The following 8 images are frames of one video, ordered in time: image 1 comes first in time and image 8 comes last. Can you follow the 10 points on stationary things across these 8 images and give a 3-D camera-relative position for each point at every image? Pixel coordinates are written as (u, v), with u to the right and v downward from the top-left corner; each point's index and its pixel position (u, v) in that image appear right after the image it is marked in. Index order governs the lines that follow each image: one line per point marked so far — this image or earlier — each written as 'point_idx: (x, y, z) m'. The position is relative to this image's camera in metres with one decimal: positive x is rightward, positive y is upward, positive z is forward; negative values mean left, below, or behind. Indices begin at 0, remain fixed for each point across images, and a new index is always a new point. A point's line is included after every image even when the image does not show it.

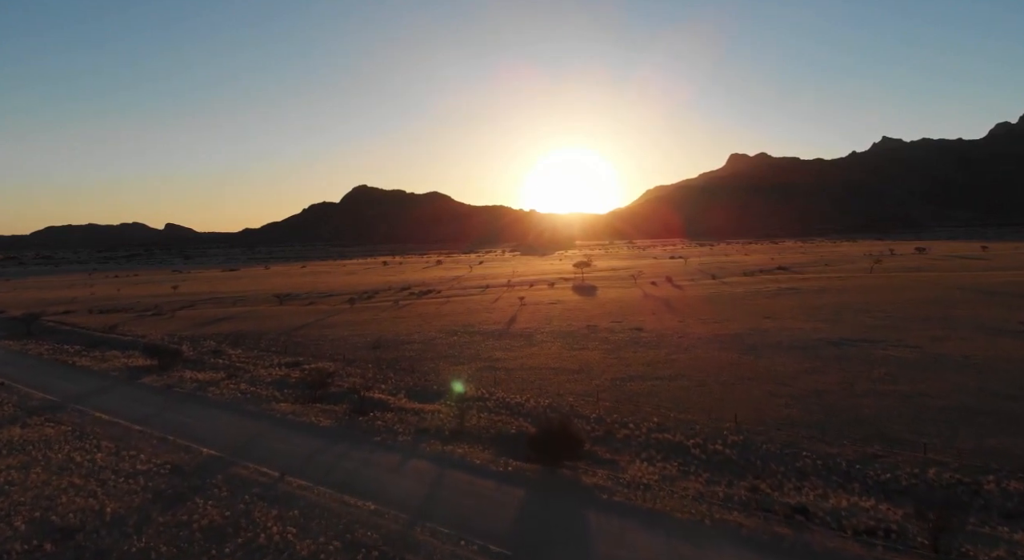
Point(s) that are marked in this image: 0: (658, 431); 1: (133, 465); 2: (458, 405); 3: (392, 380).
0: (+3.4, -3.5, +12.9) m
1: (-8.4, -4.1, +12.3) m
2: (-1.5, -3.4, +15.2) m
3: (-3.9, -3.2, +17.9) m
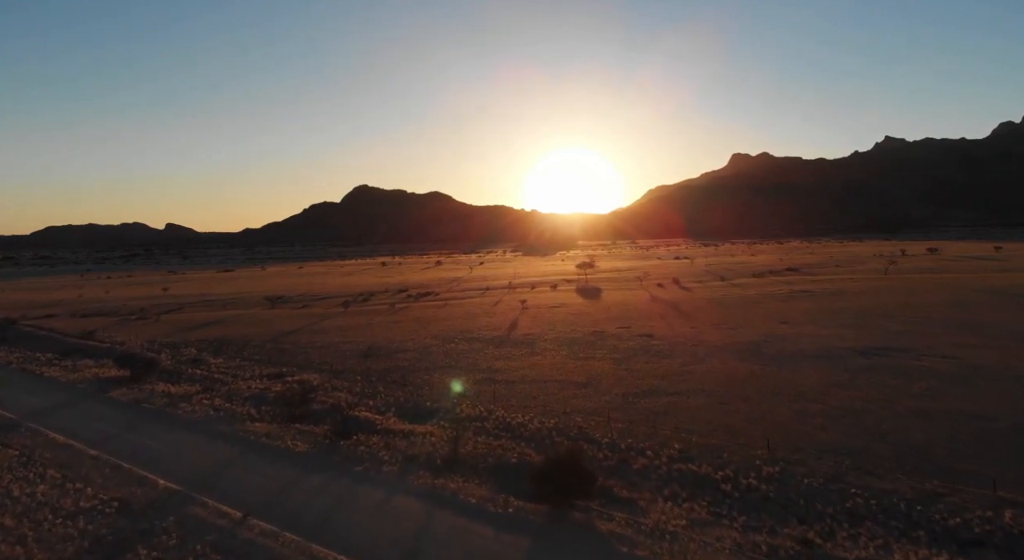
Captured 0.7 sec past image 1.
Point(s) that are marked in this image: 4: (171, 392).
0: (+3.4, -3.7, +11.3) m
1: (-8.4, -4.3, +10.7) m
2: (-1.5, -3.5, +13.5) m
3: (-3.9, -3.4, +16.3) m
4: (-10.8, -3.6, +17.7) m
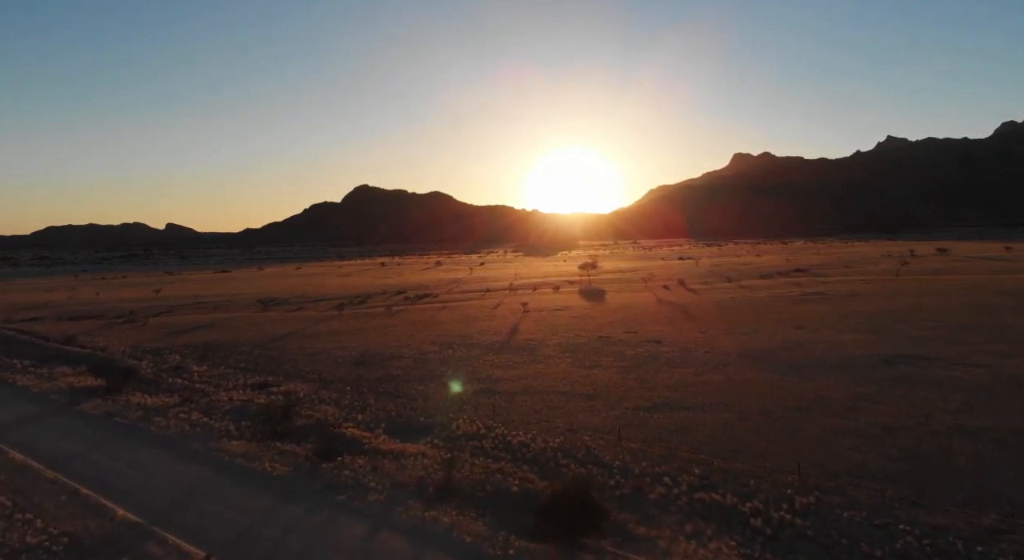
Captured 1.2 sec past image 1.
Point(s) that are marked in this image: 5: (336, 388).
0: (+3.4, -3.8, +10.1) m
1: (-8.4, -4.4, +9.5) m
2: (-1.4, -3.7, +12.3) m
3: (-3.8, -3.5, +15.1) m
4: (-10.8, -3.7, +16.5) m
5: (-5.4, -3.3, +17.3) m
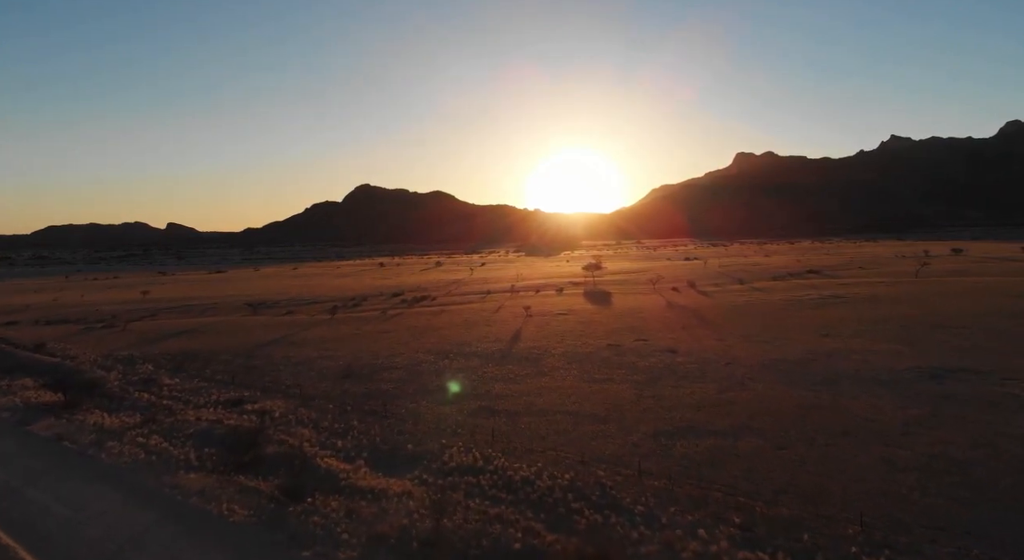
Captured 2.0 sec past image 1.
0: (+3.4, -3.9, +8.2) m
1: (-8.3, -4.5, +7.7) m
2: (-1.4, -3.8, +10.5) m
3: (-3.8, -3.6, +13.3) m
4: (-10.7, -3.8, +14.7) m
5: (-5.4, -3.5, +15.5) m
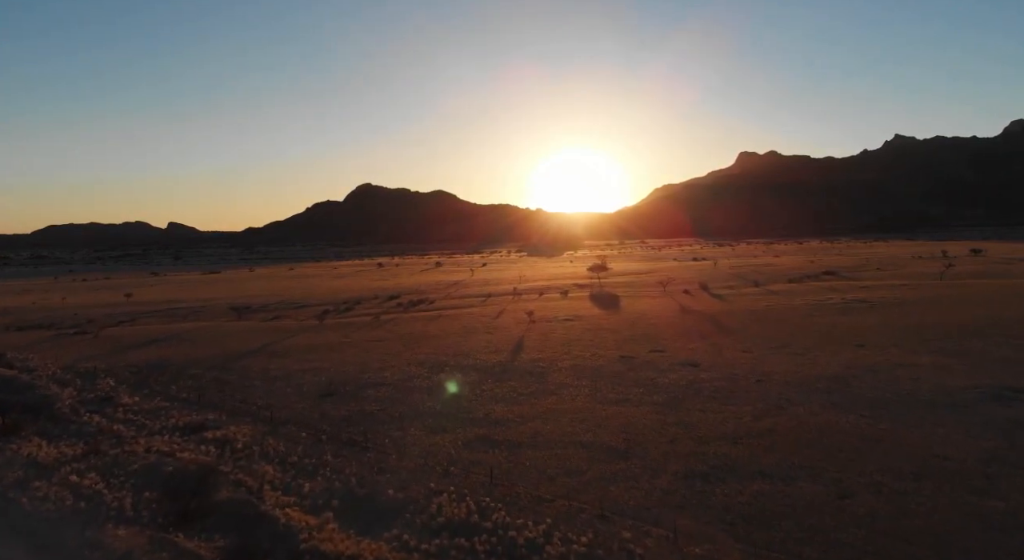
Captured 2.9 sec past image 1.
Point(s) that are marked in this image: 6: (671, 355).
0: (+3.5, -4.1, +6.1) m
1: (-8.3, -4.7, +5.6) m
2: (-1.4, -4.0, +8.4) m
3: (-3.7, -3.8, +11.1) m
4: (-10.7, -4.0, +12.6) m
5: (-5.3, -3.7, +13.3) m
6: (+5.6, -2.6, +19.7) m
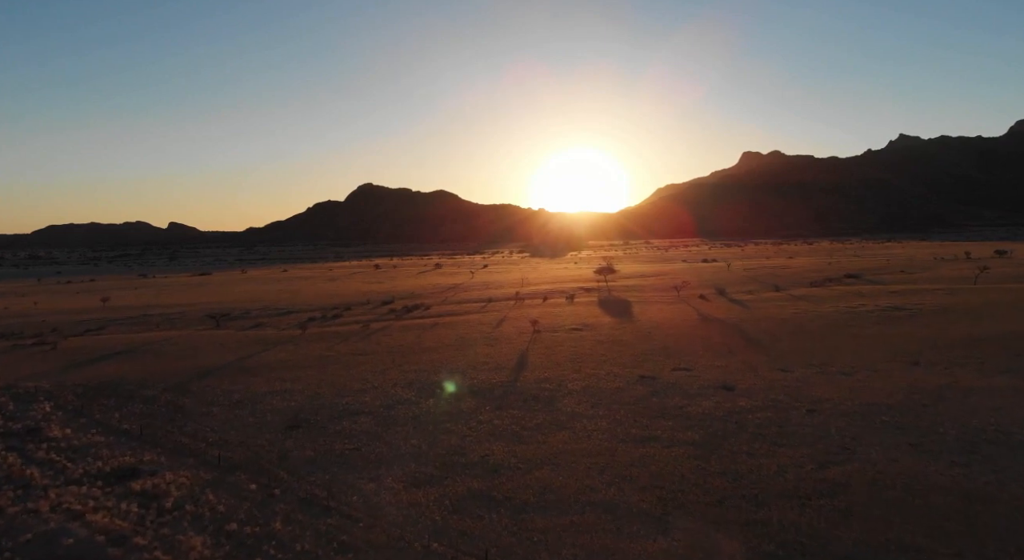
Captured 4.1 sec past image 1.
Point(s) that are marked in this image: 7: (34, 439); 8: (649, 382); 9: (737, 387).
0: (+3.5, -4.3, +3.4) m
1: (-8.3, -4.9, +2.9) m
2: (-1.3, -4.2, +5.7) m
3: (-3.7, -4.0, +8.5) m
4: (-10.6, -4.2, +10.0) m
5: (-5.3, -3.9, +10.7) m
6: (+5.7, -2.9, +17.0) m
7: (-11.7, -3.9, +13.8) m
8: (+4.0, -3.0, +16.5) m
9: (+6.4, -3.0, +15.8) m
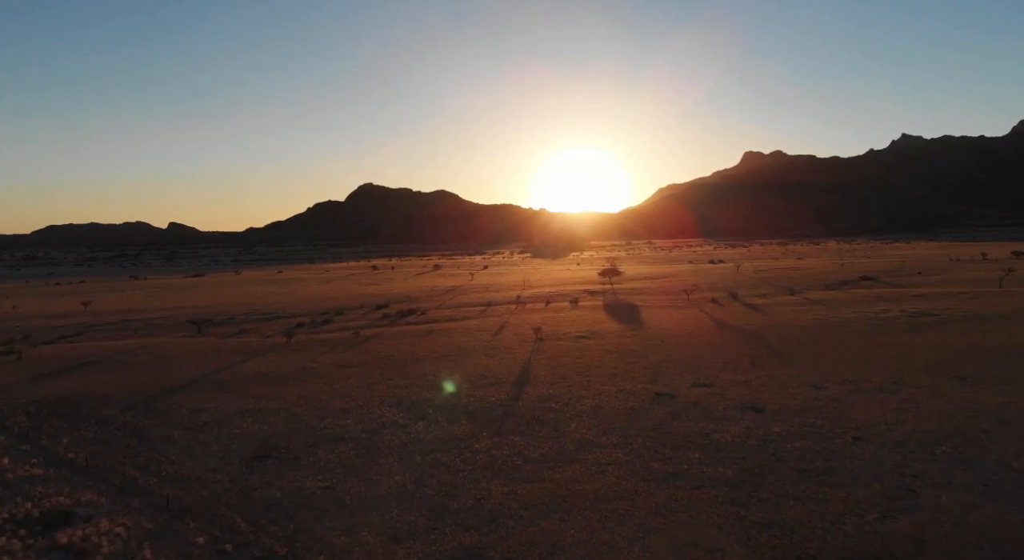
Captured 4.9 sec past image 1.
0: (+3.5, -4.5, +1.6) m
1: (-8.3, -5.1, +1.1) m
2: (-1.3, -4.4, +3.9) m
3: (-3.7, -4.2, +6.7) m
4: (-10.6, -4.4, +8.2) m
5: (-5.3, -4.1, +8.9) m
6: (+5.7, -3.1, +15.2) m
7: (-11.7, -4.0, +12.0) m
8: (+4.0, -3.2, +14.7) m
9: (+6.4, -3.2, +14.0) m
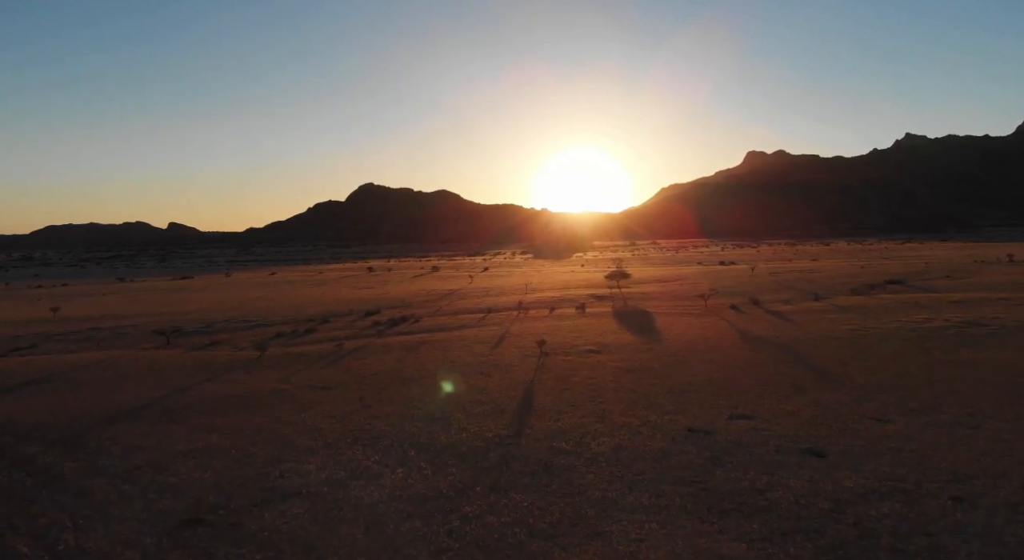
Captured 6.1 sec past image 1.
0: (+3.5, -4.8, -1.1) m
1: (-8.3, -5.3, -1.5) m
2: (-1.3, -4.6, +1.2) m
3: (-3.7, -4.5, +4.0) m
4: (-10.6, -4.6, +5.5) m
5: (-5.2, -4.3, +6.2) m
6: (+5.7, -3.3, +12.5) m
7: (-11.6, -4.3, +9.4) m
8: (+4.1, -3.4, +12.0) m
9: (+6.4, -3.4, +11.3) m
